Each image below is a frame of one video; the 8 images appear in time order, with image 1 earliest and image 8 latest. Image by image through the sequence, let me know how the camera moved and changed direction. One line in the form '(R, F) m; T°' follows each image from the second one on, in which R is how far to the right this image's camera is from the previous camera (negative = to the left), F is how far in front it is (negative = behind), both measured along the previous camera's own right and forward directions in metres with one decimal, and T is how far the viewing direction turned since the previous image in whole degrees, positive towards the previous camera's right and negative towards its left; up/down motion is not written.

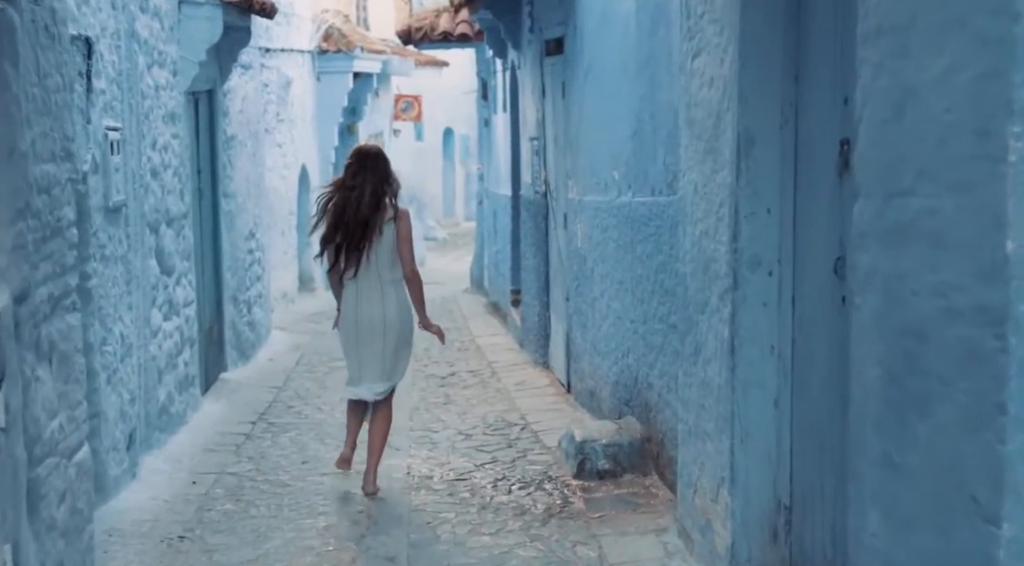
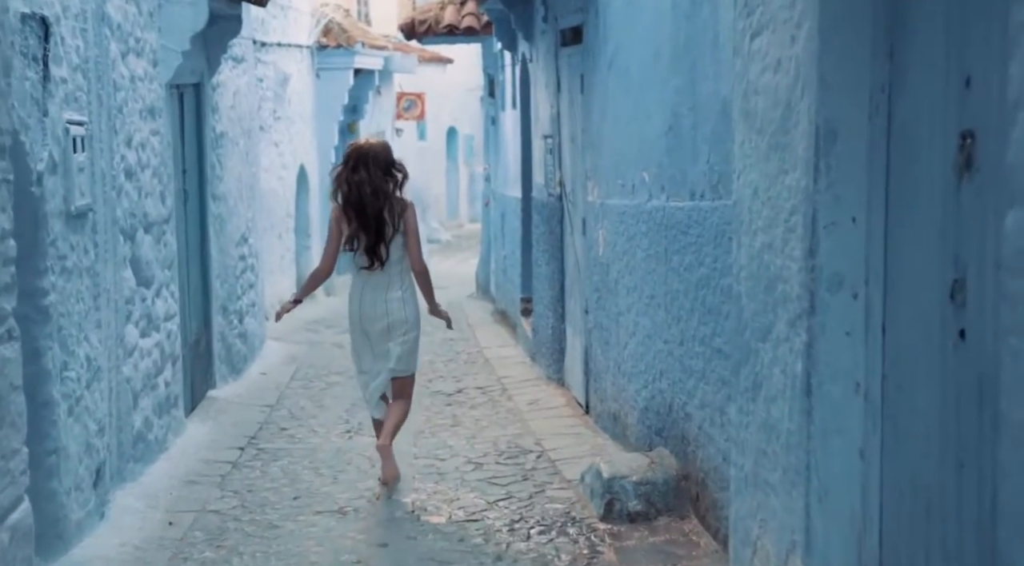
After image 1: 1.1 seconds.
(-0.1, +0.8) m; 0°
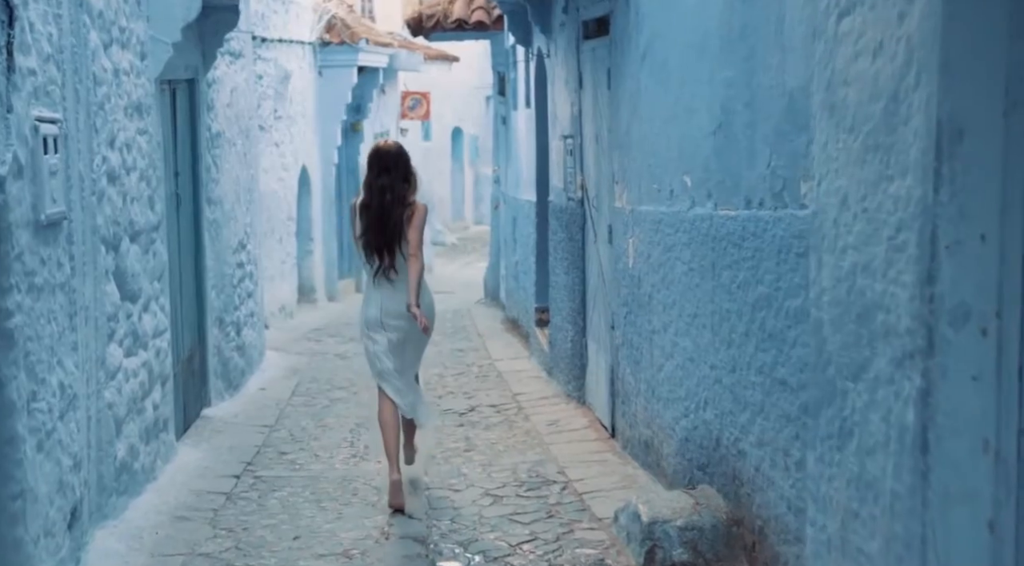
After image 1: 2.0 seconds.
(-0.1, +0.7) m; 0°
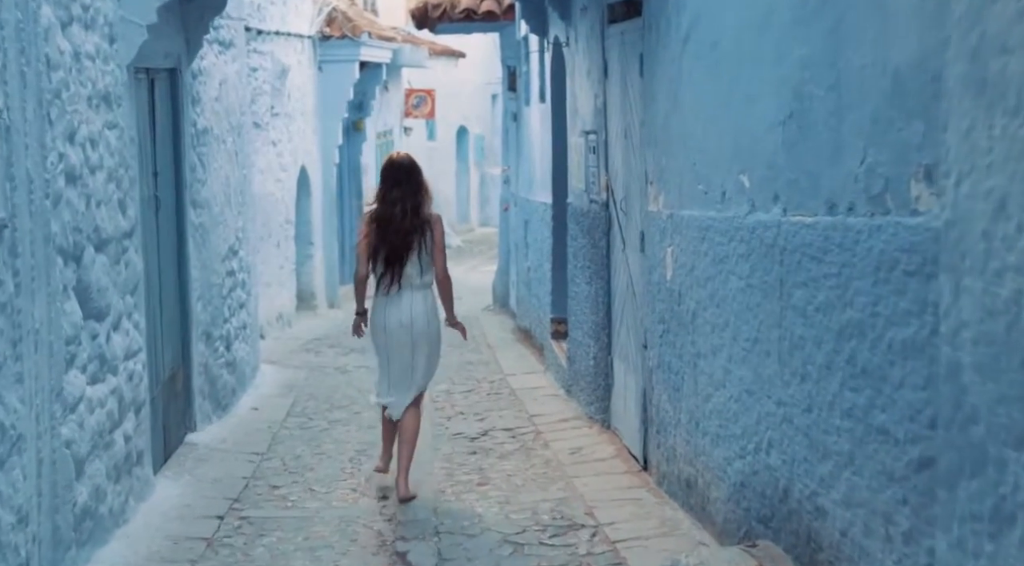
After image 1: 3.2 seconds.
(-0.1, +0.9) m; 0°
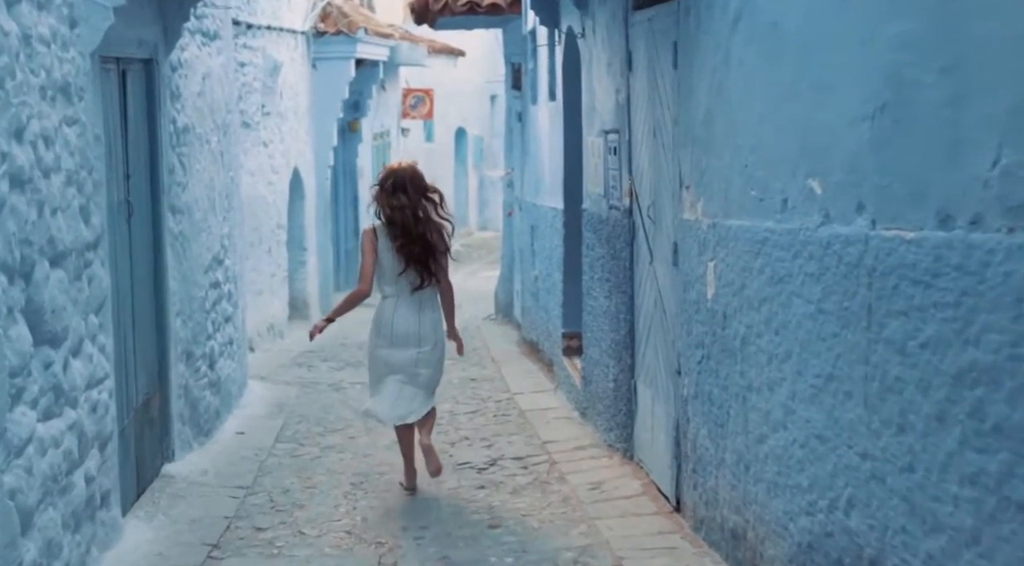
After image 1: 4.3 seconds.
(-0.1, +0.8) m; 0°
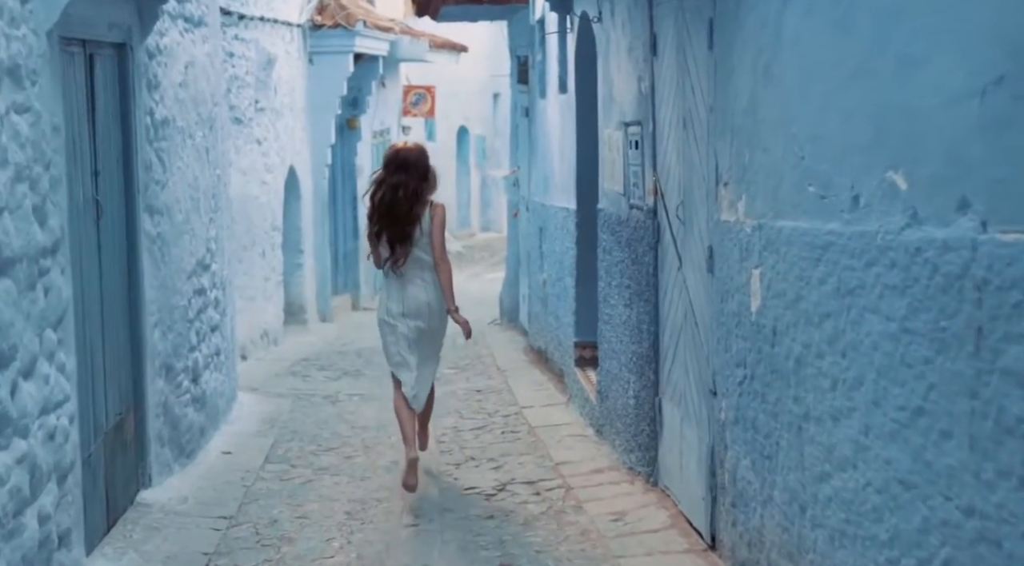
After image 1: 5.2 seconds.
(0.0, +0.7) m; 0°
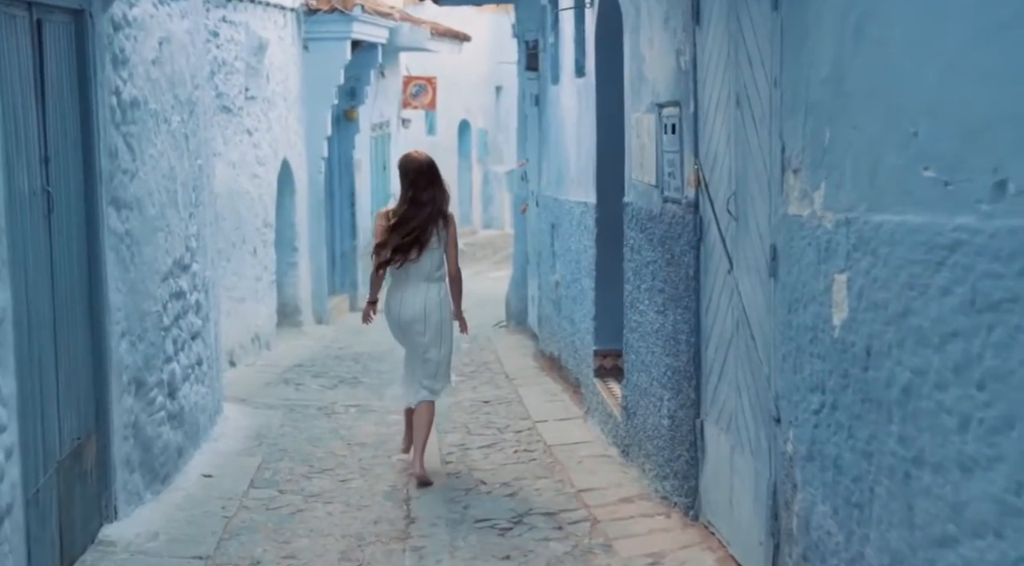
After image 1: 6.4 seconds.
(-0.1, +0.9) m; 0°
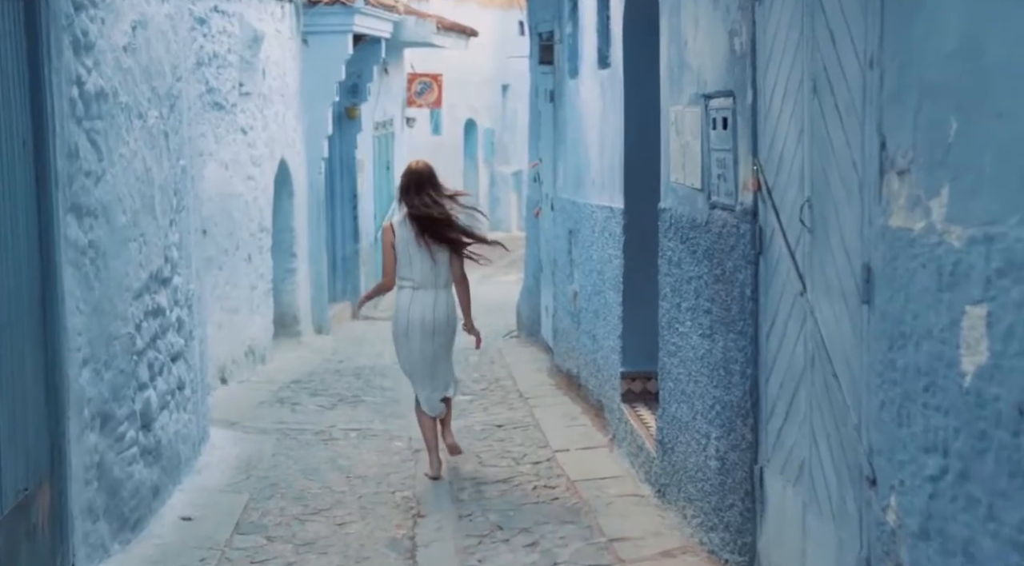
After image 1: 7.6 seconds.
(-0.1, +0.9) m; 0°
